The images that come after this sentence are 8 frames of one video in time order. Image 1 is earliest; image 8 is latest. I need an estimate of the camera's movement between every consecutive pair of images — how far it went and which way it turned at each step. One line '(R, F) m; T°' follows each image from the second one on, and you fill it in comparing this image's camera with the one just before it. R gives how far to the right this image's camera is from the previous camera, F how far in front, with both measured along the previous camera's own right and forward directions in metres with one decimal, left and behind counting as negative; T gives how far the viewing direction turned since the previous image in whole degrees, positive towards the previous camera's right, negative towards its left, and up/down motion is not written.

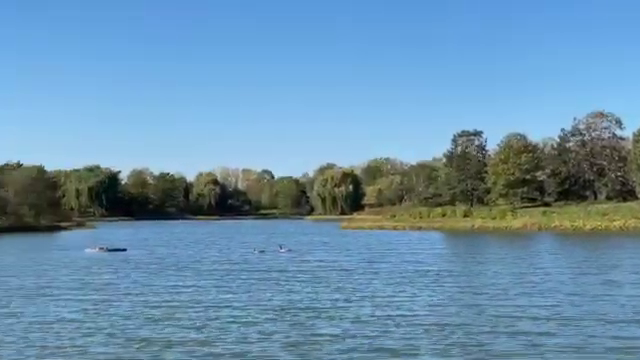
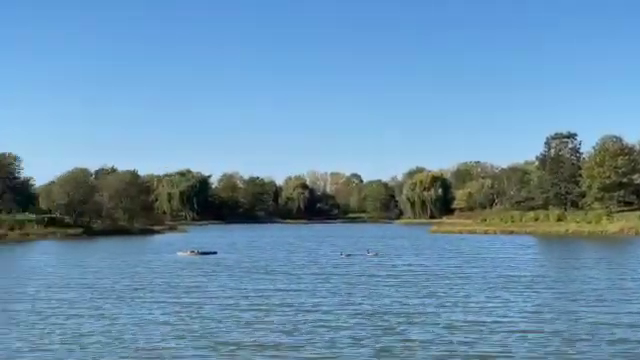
(+1.0, -0.6) m; -6°
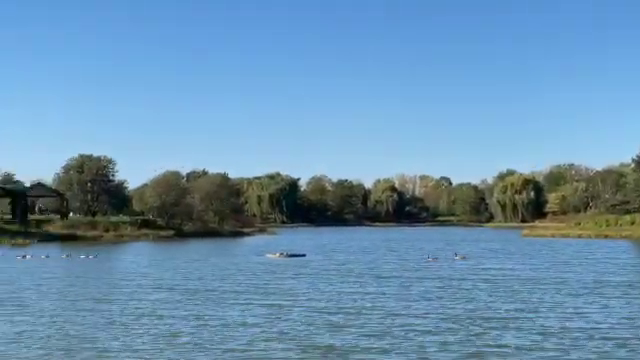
(0.0, +0.3) m; -6°
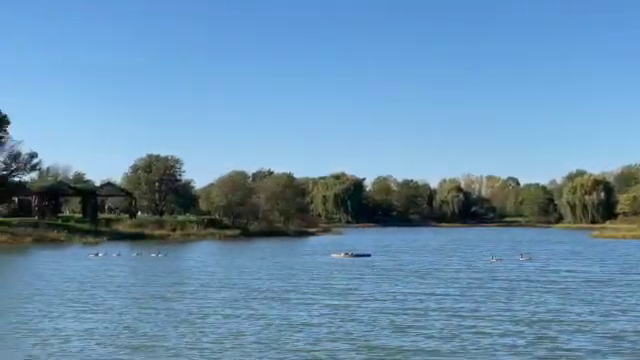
(0.0, +0.2) m; -4°
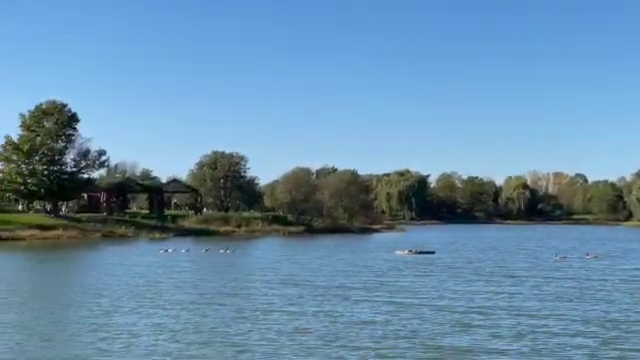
(-0.1, +0.1) m; -4°
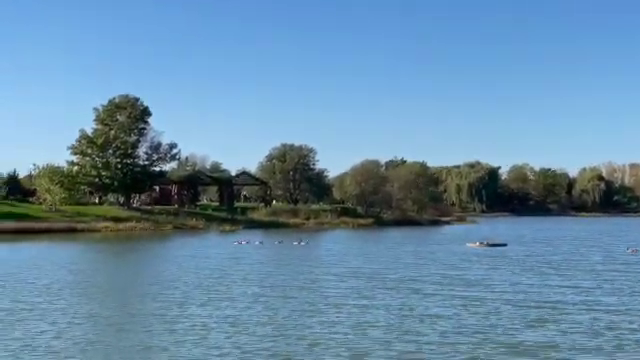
(-0.1, +0.3) m; -4°
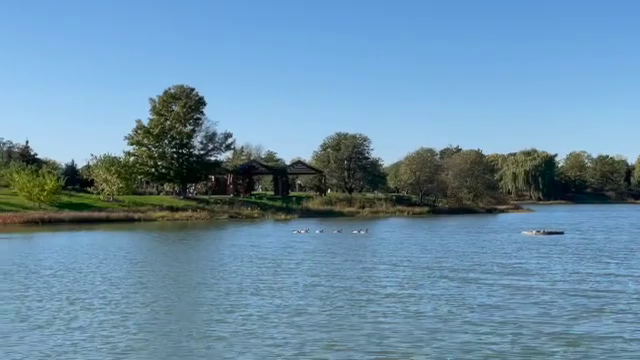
(-0.1, +0.2) m; -3°
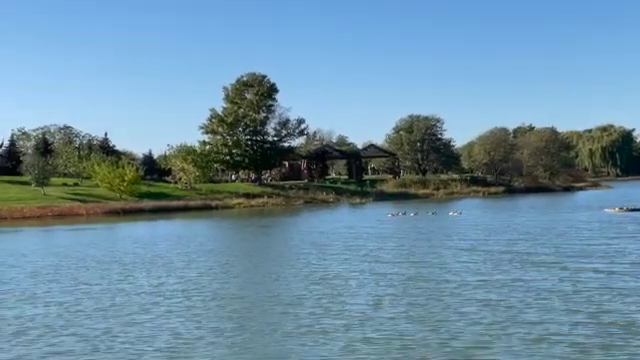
(-0.5, -0.1) m; -4°
